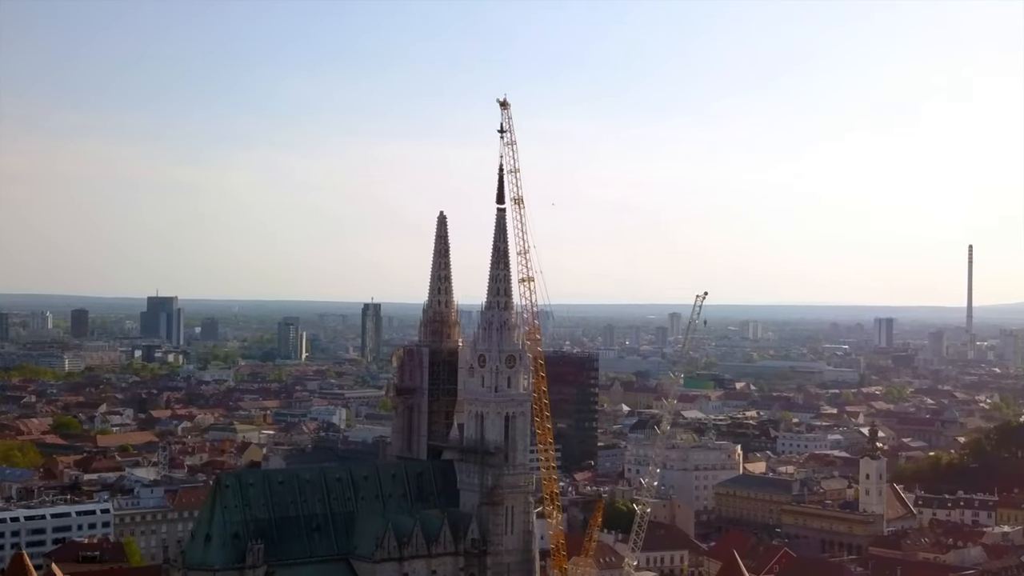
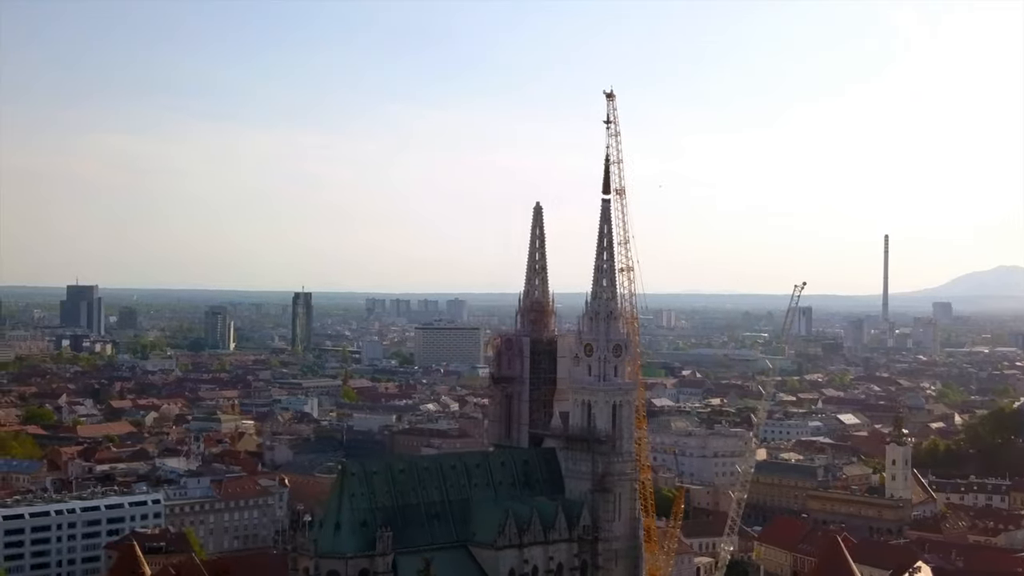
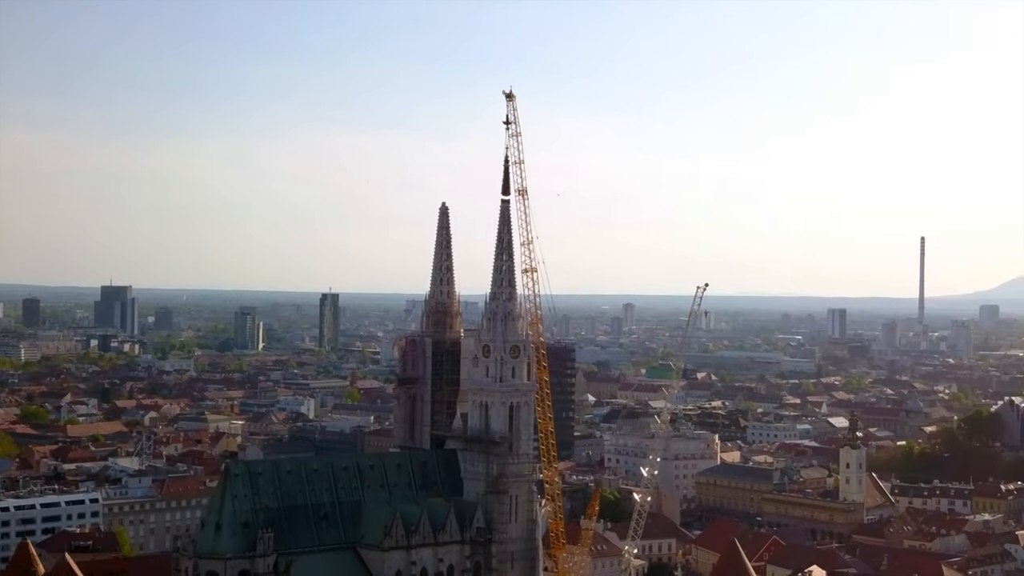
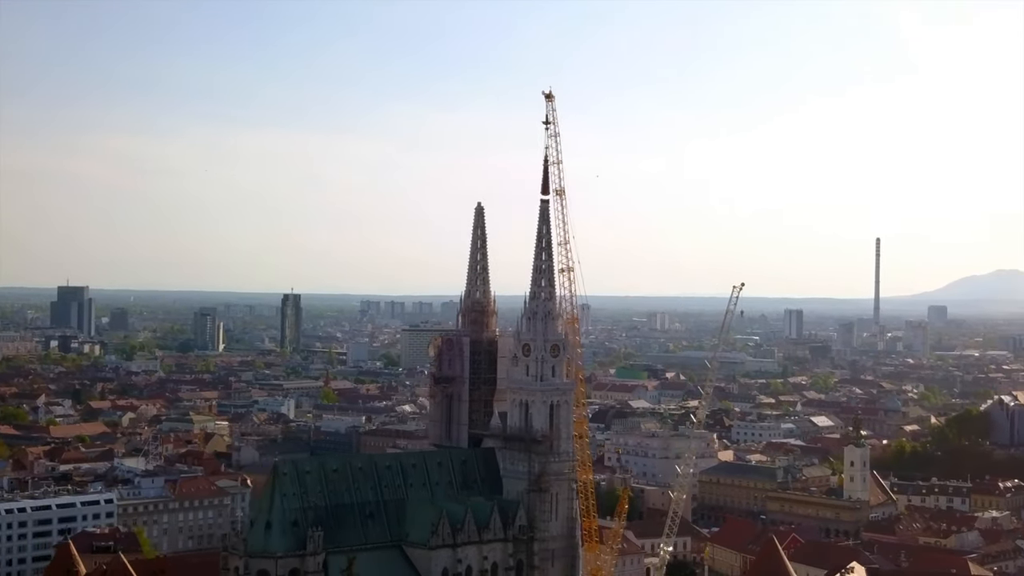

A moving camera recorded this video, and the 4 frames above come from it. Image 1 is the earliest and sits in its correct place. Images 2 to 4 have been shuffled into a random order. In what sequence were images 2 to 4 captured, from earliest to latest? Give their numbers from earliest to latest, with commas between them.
3, 4, 2
